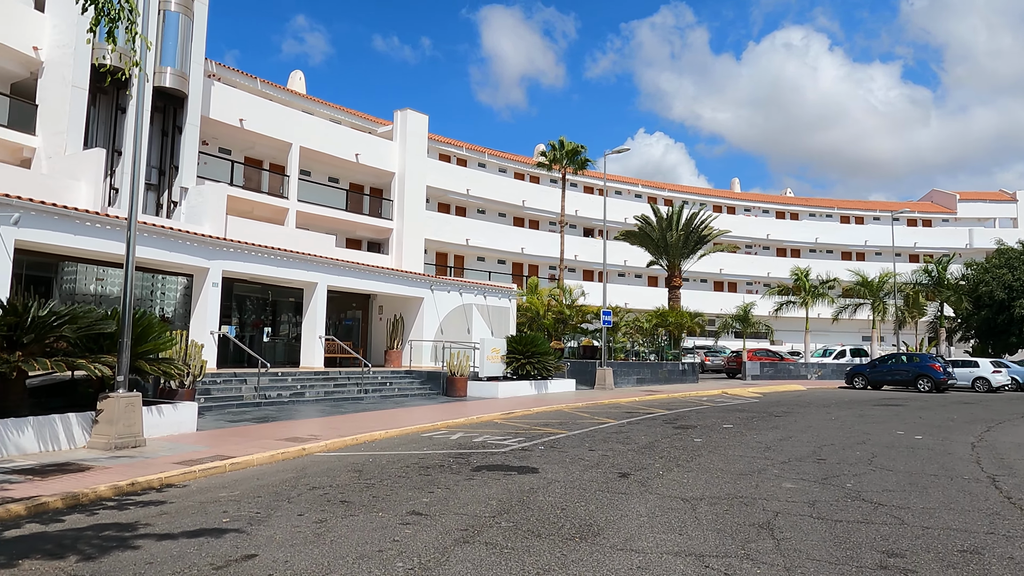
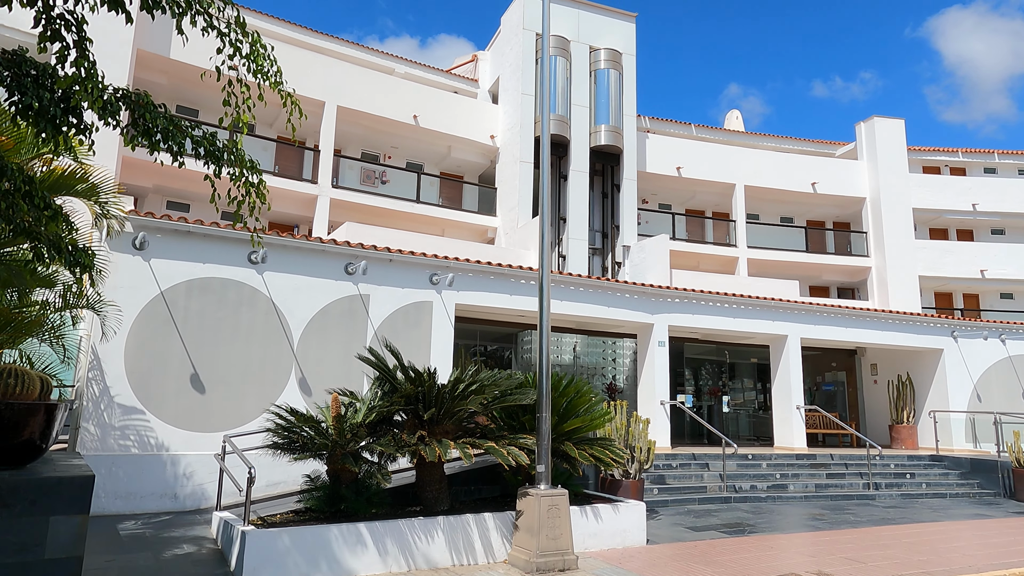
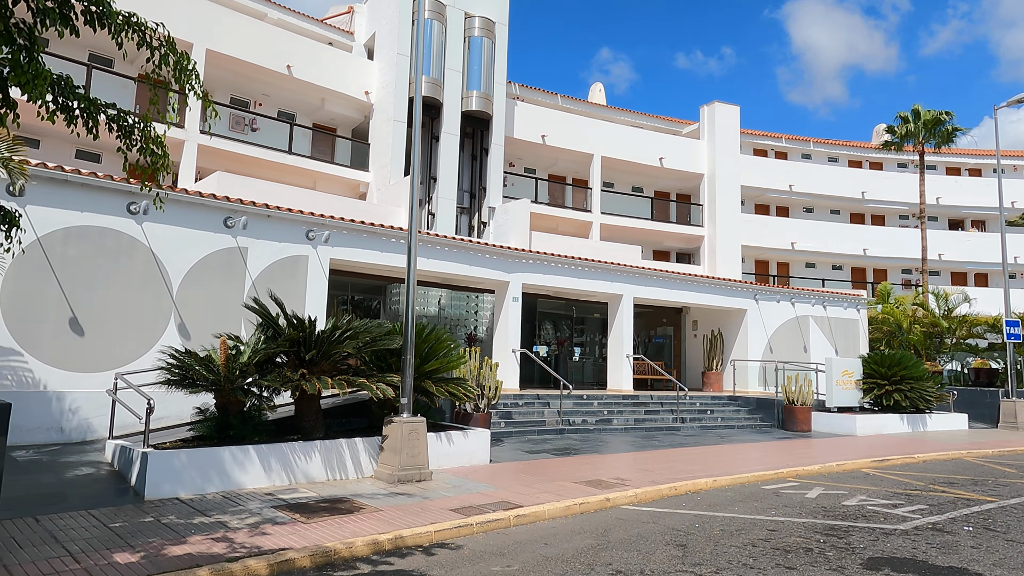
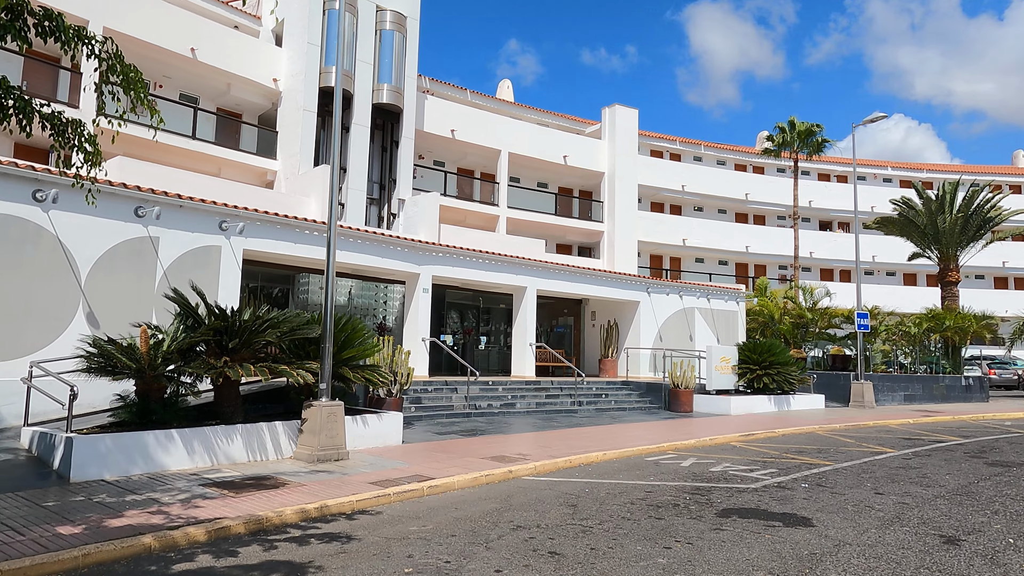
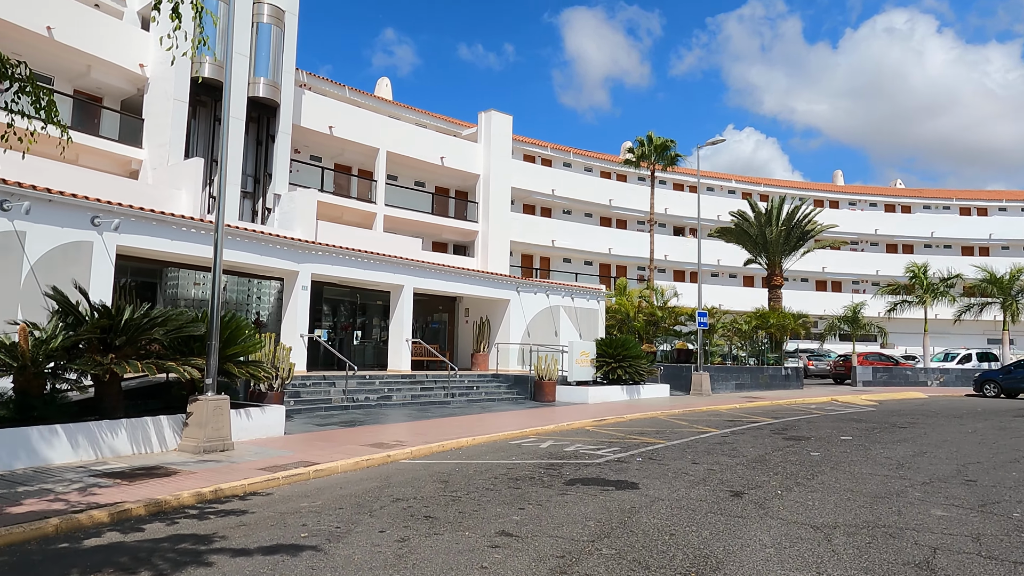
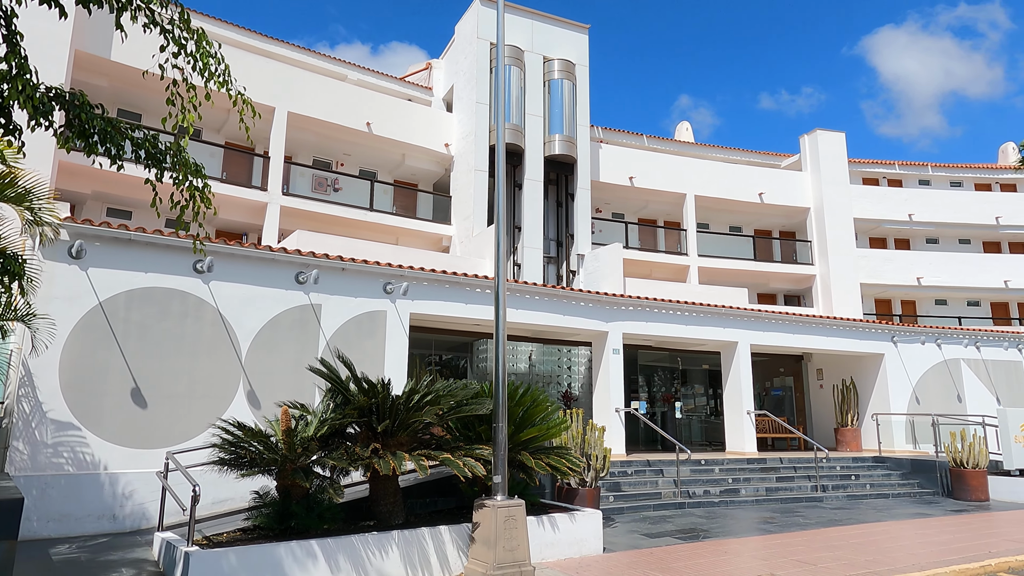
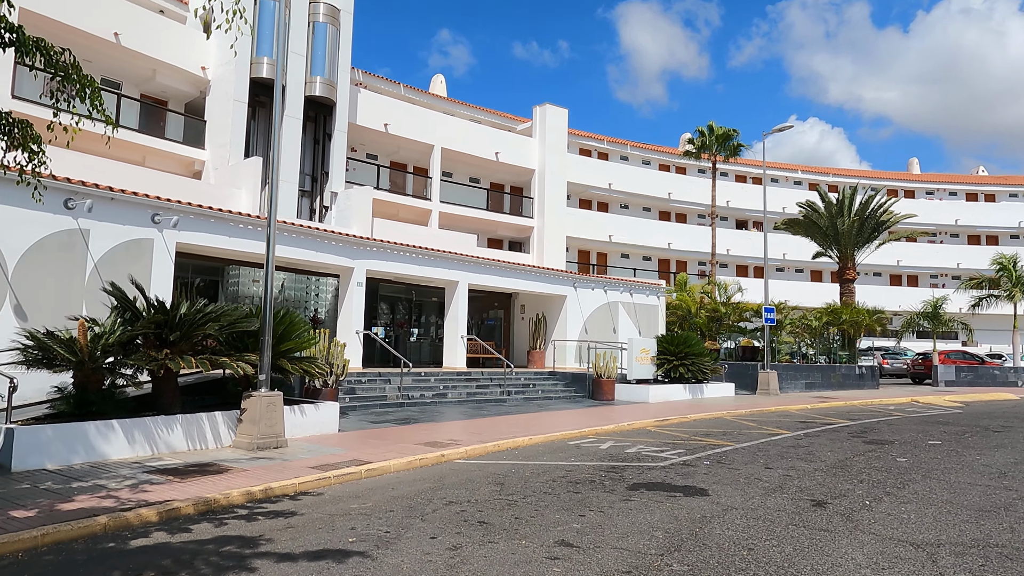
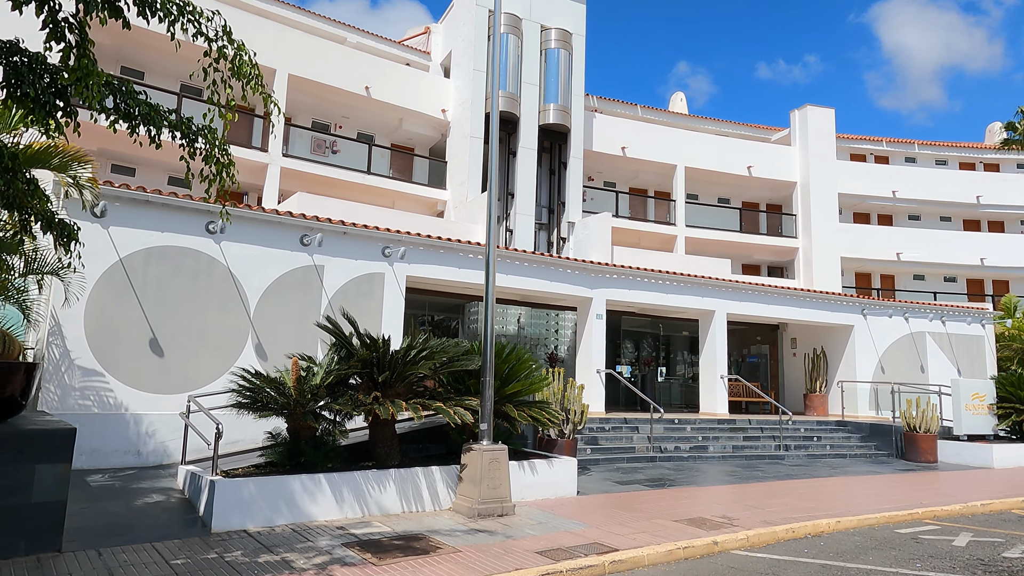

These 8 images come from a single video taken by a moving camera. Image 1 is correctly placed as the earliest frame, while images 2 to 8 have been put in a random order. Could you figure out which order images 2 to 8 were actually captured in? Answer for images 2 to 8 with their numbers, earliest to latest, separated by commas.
5, 7, 4, 3, 8, 2, 6
